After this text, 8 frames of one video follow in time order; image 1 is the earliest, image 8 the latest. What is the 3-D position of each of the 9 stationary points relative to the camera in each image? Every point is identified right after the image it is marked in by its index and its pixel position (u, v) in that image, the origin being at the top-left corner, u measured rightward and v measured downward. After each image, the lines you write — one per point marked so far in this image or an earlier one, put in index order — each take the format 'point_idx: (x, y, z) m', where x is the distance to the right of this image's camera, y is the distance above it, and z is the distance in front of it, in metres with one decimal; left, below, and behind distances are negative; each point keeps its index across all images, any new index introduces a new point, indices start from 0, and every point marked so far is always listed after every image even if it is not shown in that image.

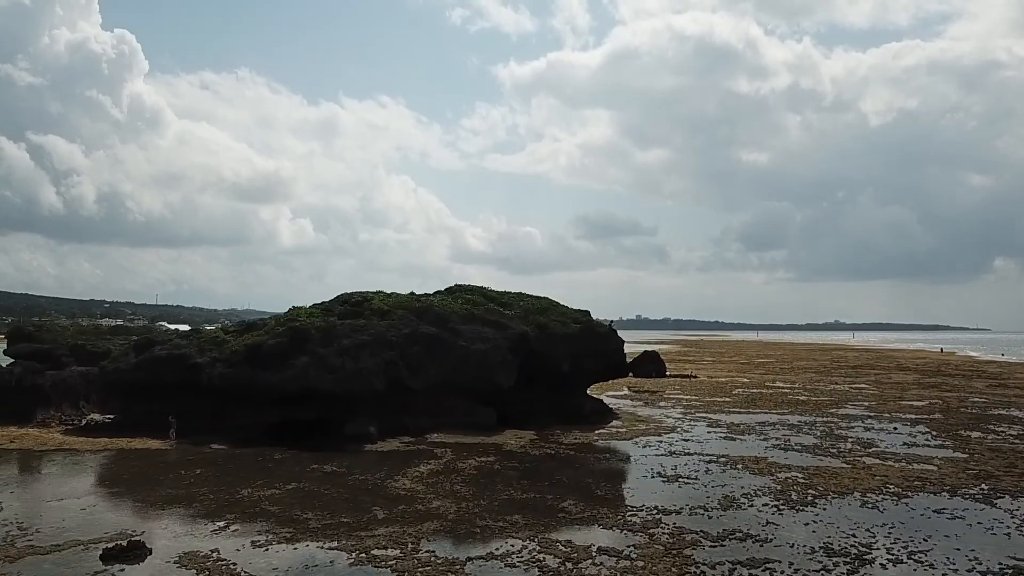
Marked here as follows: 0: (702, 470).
0: (+4.6, -4.4, +18.0) m
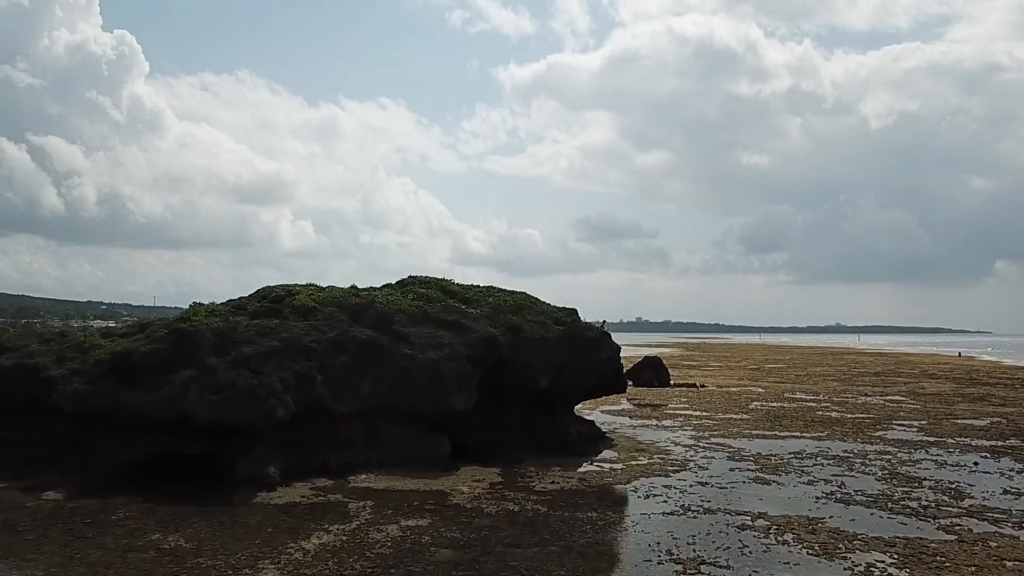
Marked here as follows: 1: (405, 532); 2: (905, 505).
0: (+3.5, -4.1, +11.9) m
1: (-1.8, -4.2, +12.9) m
2: (+7.8, -4.3, +14.9) m
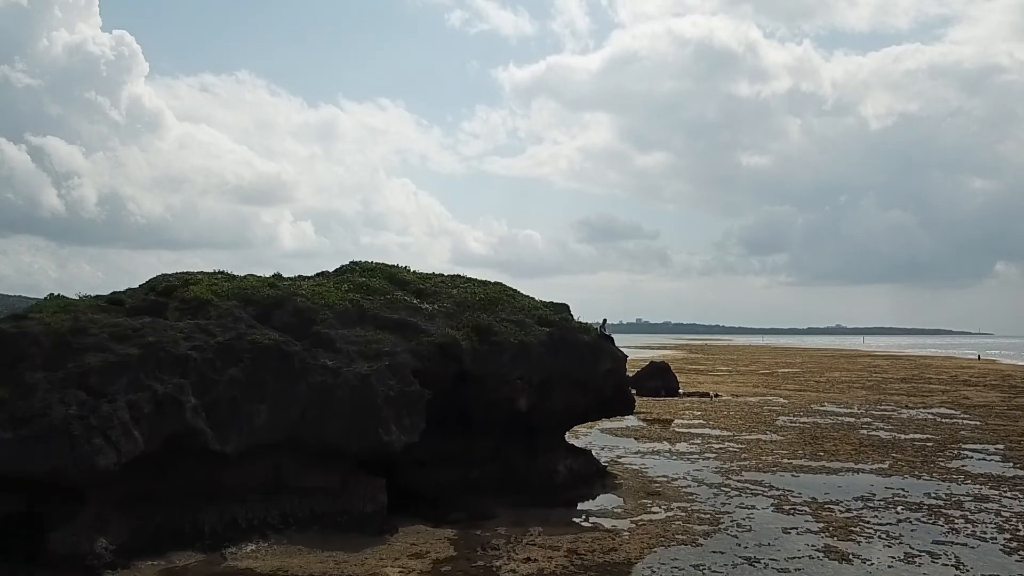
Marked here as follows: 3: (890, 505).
0: (+2.9, -3.9, +6.4) m
1: (-2.5, -3.9, +7.4) m
2: (+7.2, -4.0, +9.4) m
3: (+7.6, -4.4, +15.1) m
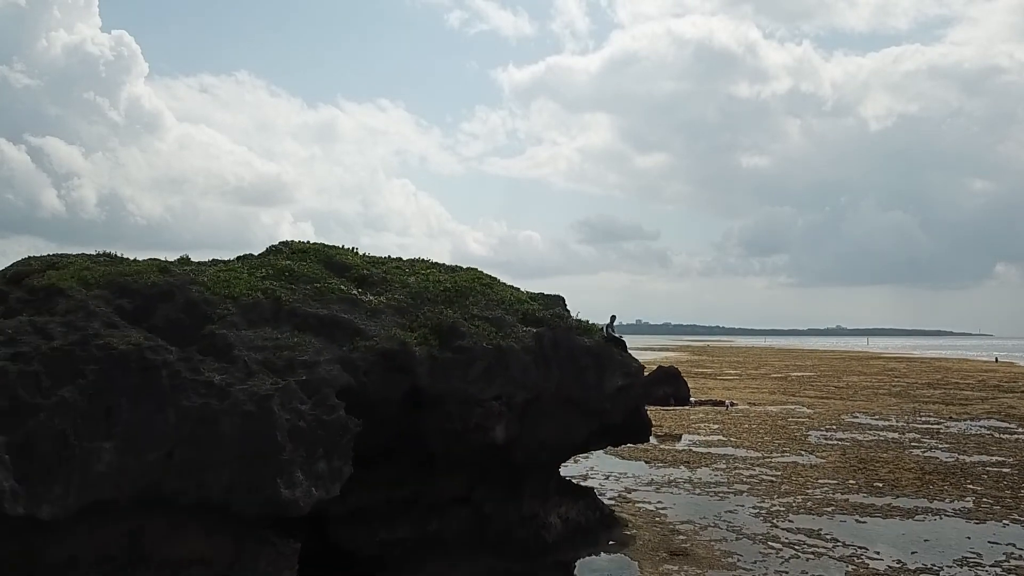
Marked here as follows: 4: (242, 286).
0: (+2.5, -3.6, +2.1) m
1: (-2.9, -3.7, +3.1) m
2: (+6.8, -3.8, +5.2) m
3: (+7.2, -4.2, +10.8) m
4: (-4.2, 0.0, +11.7) m
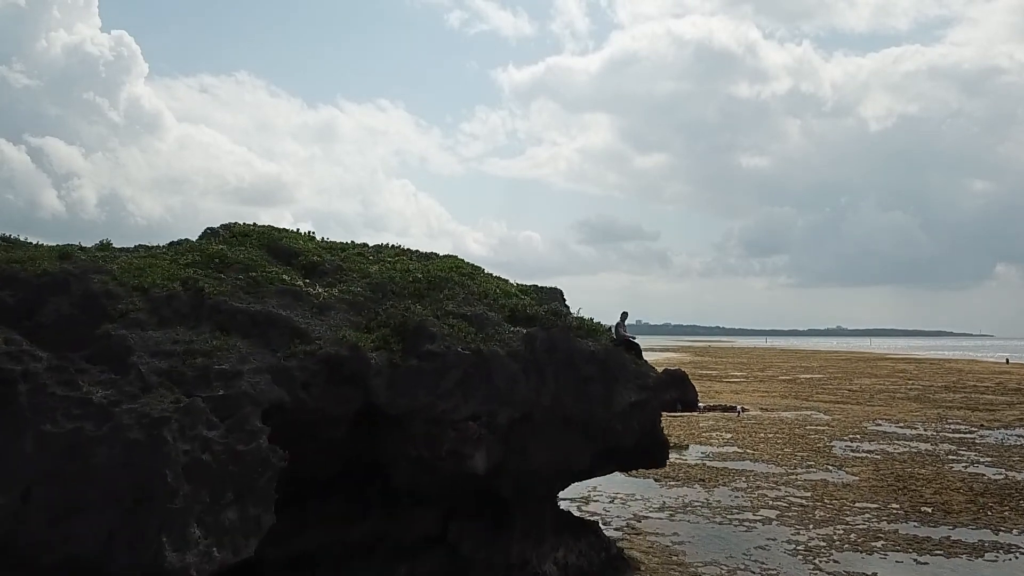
0: (+2.3, -3.5, -0.3) m
1: (-3.1, -3.5, +0.7) m
2: (+6.6, -3.7, +2.8) m
3: (+7.0, -4.0, +8.4) m
4: (-4.4, +0.2, +9.3) m
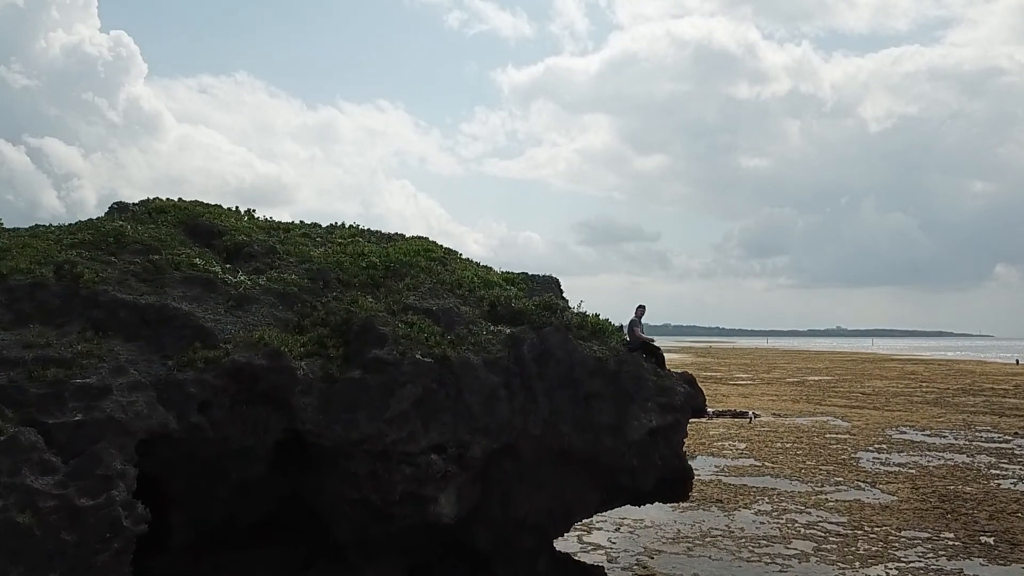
0: (+2.1, -3.4, -2.5) m
1: (-3.3, -3.4, -1.5) m
2: (+6.4, -3.5, +0.6) m
3: (+6.8, -3.9, +6.2) m
4: (-4.6, +0.3, +7.1) m
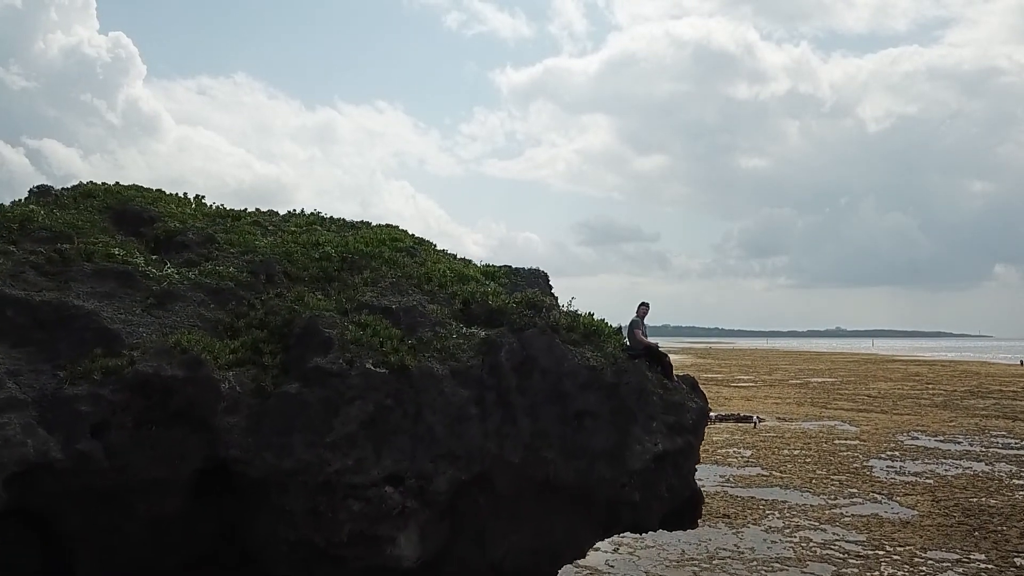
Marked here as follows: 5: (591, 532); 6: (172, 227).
0: (+1.9, -3.3, -3.6) m
1: (-3.4, -3.4, -2.7) m
2: (+6.2, -3.5, -0.6) m
3: (+6.7, -3.8, +5.0) m
4: (-4.8, +0.3, +5.9) m
5: (+0.6, -1.9, +6.1) m
6: (-3.1, +0.6, +6.9) m
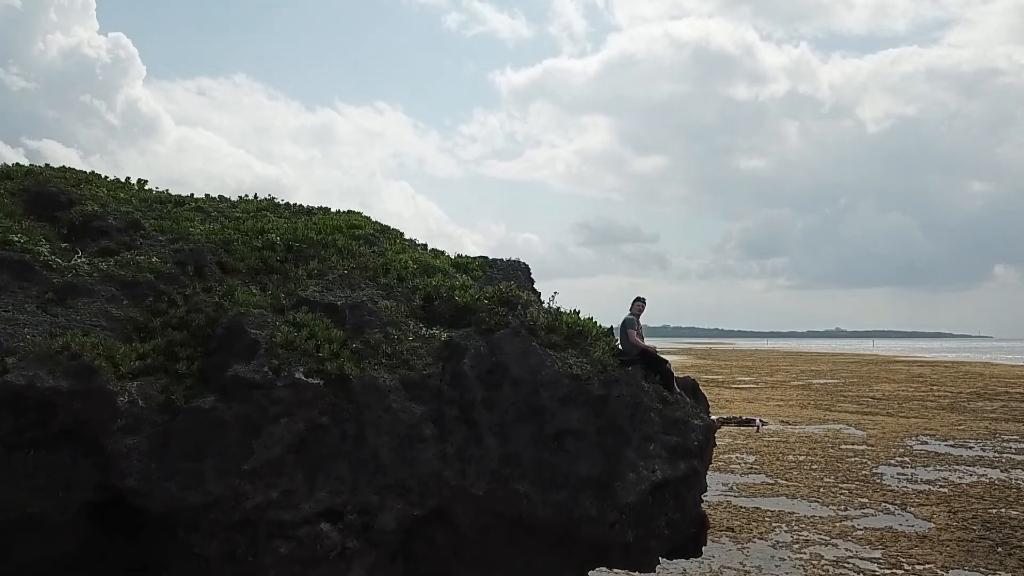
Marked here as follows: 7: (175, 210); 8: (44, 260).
0: (+1.7, -3.2, -4.6) m
1: (-3.6, -3.3, -3.6) m
2: (+6.0, -3.4, -1.6) m
3: (+6.5, -3.8, +4.1) m
4: (-5.0, +0.4, +5.0) m
5: (+0.4, -1.8, +5.1) m
6: (-3.3, +0.6, +5.9) m
7: (-2.9, +0.7, +6.5) m
8: (-3.2, +0.2, +5.1) m
